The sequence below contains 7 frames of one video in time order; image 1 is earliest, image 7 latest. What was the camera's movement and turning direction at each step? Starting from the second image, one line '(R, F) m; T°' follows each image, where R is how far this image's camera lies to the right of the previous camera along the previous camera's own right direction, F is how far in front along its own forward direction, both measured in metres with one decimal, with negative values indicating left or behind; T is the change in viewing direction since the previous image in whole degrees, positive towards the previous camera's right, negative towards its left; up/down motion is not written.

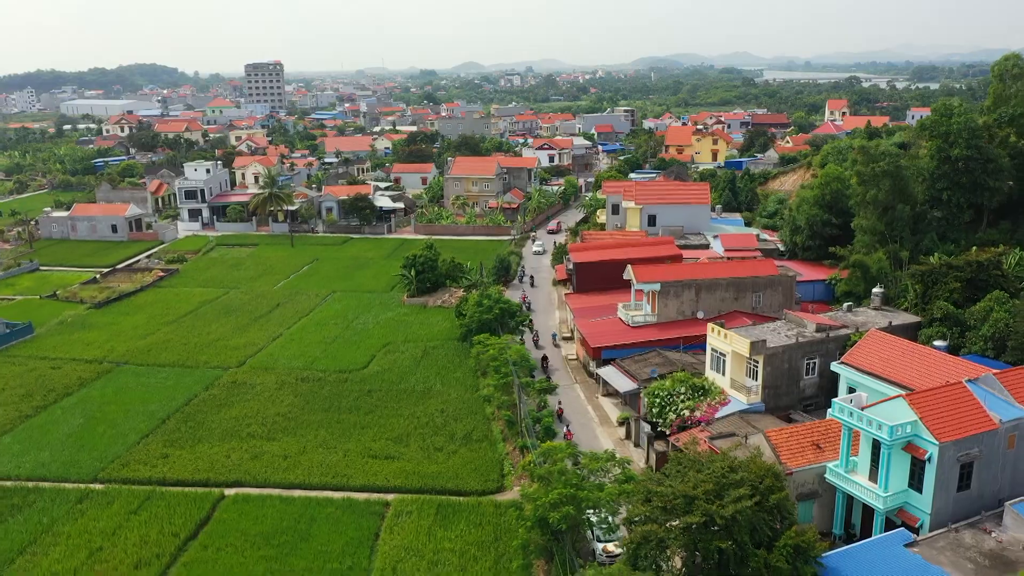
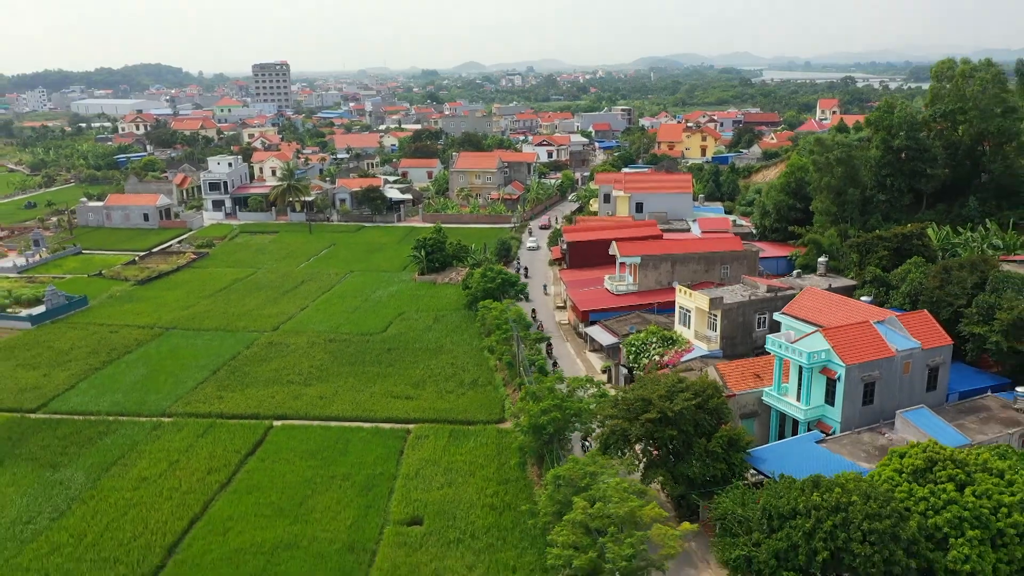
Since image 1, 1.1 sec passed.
(0.0, -3.8) m; 0°
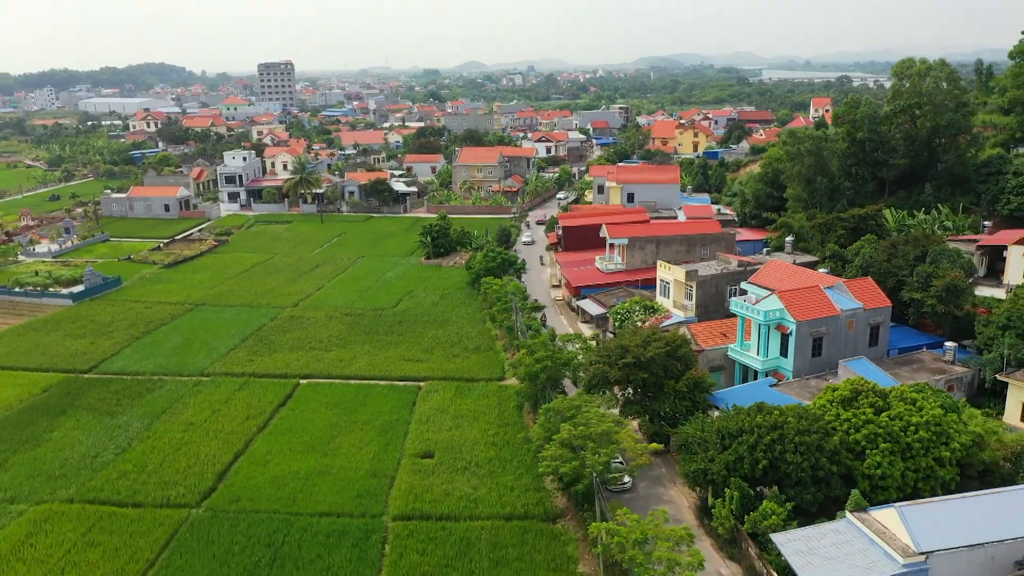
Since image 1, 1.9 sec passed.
(+0.1, -2.9) m; 0°
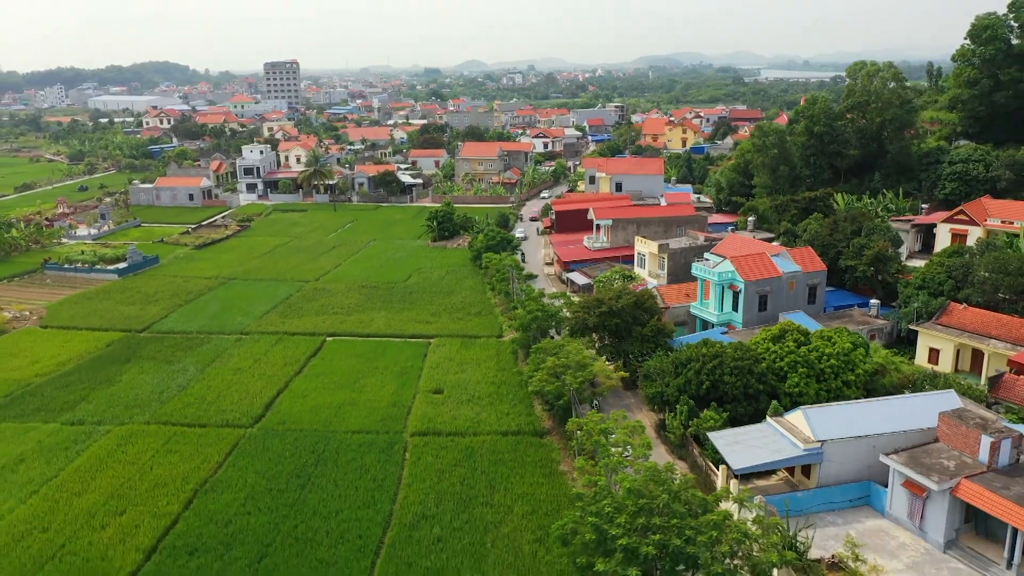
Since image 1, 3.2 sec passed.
(+0.1, -4.1) m; 0°
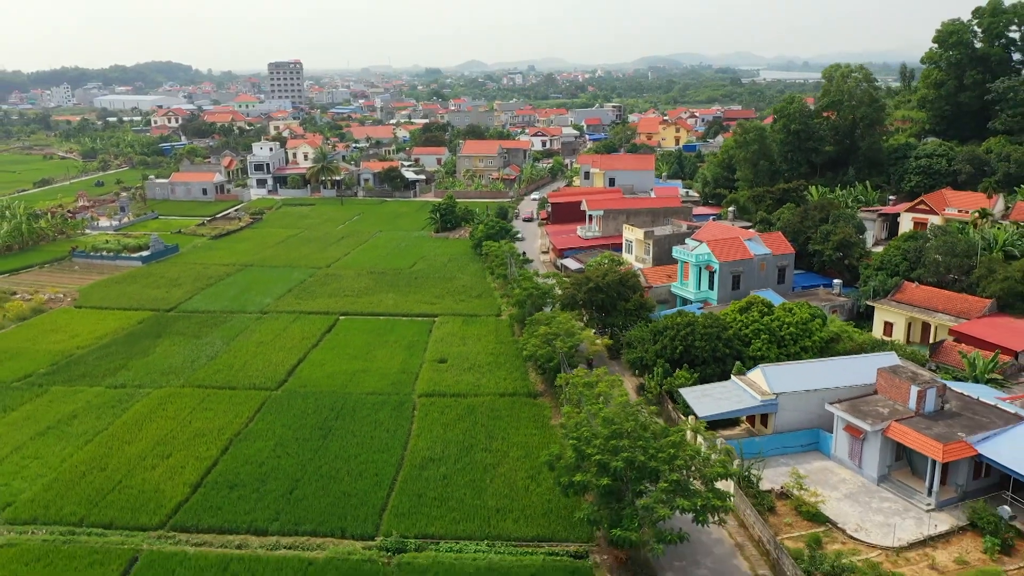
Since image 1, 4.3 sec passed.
(+0.1, -2.6) m; 0°
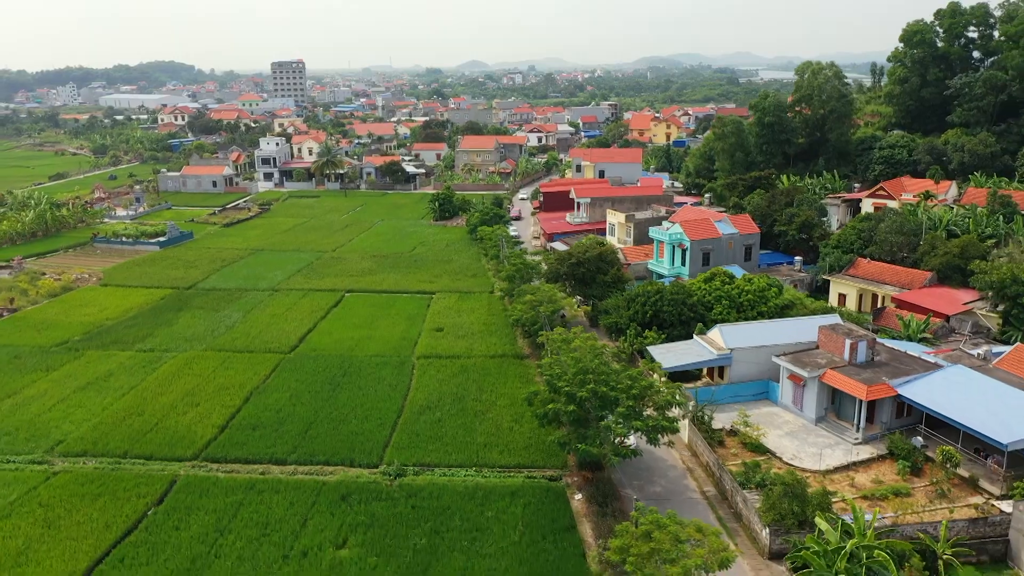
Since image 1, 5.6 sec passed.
(+0.4, -2.8) m; 0°
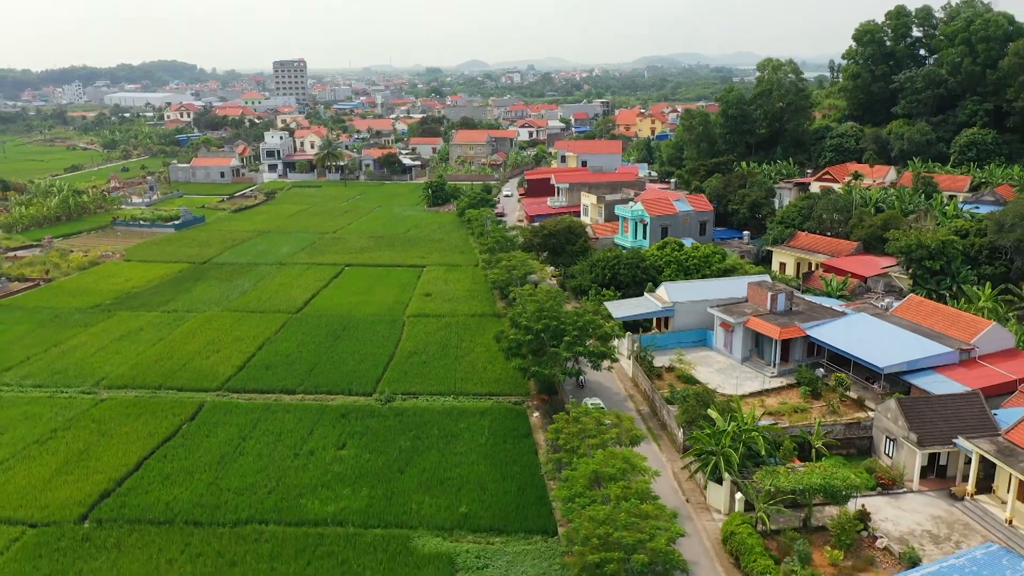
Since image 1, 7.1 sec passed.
(+0.9, -3.9) m; 0°
